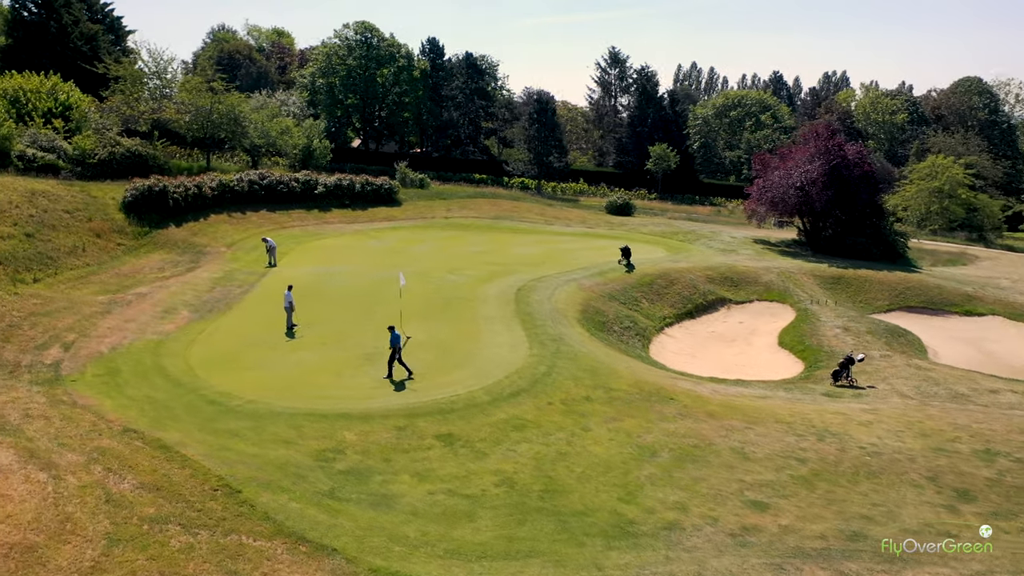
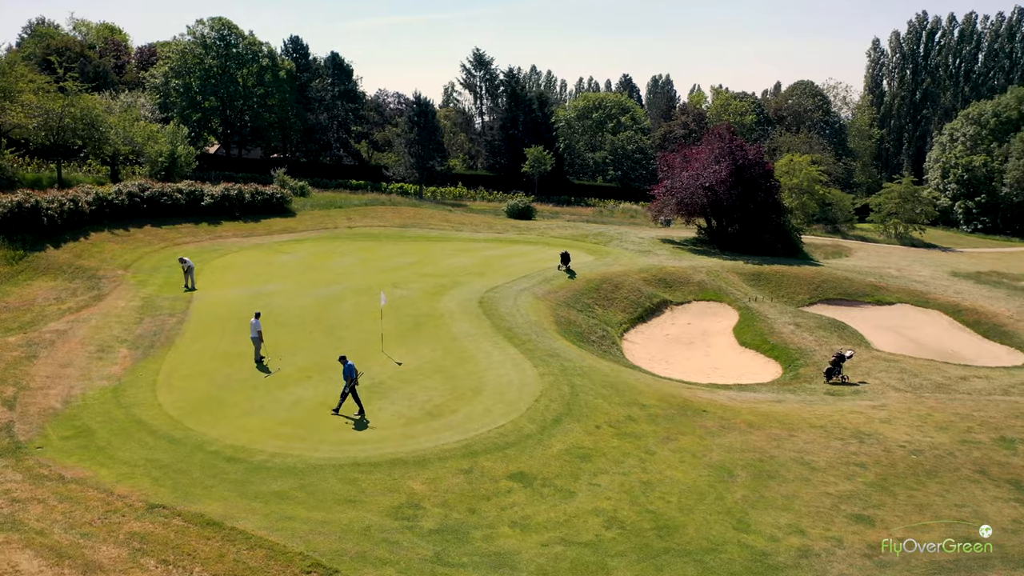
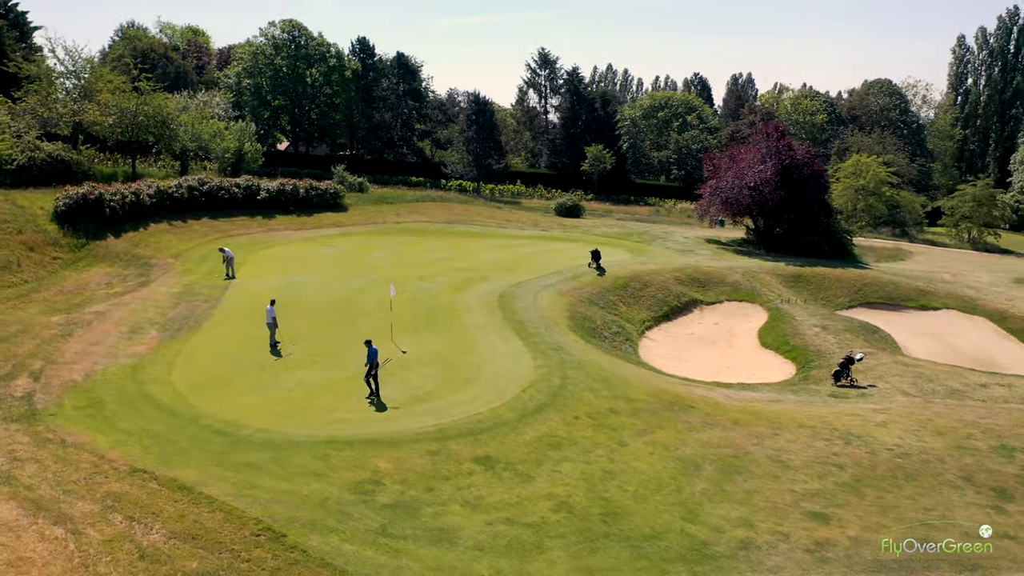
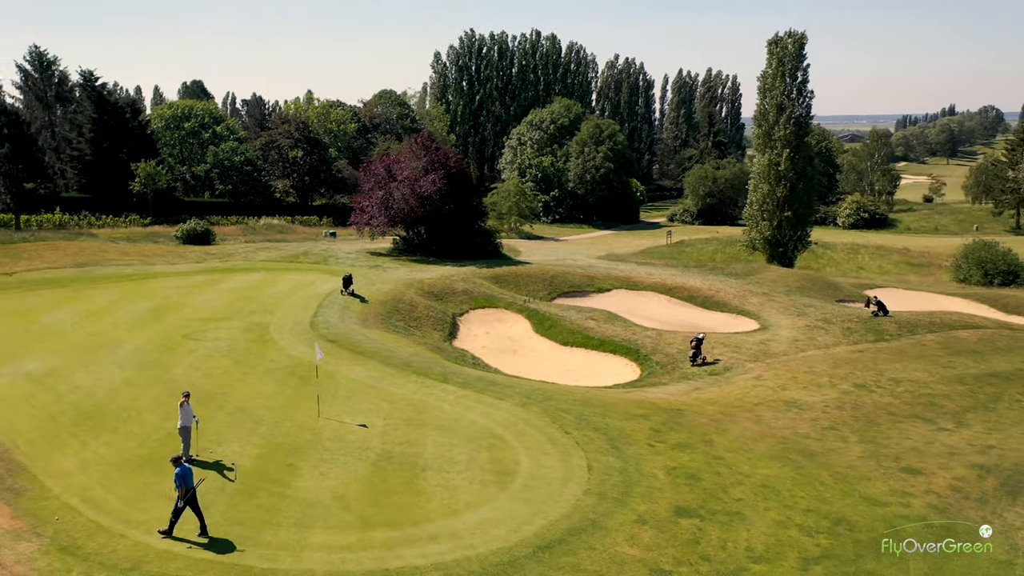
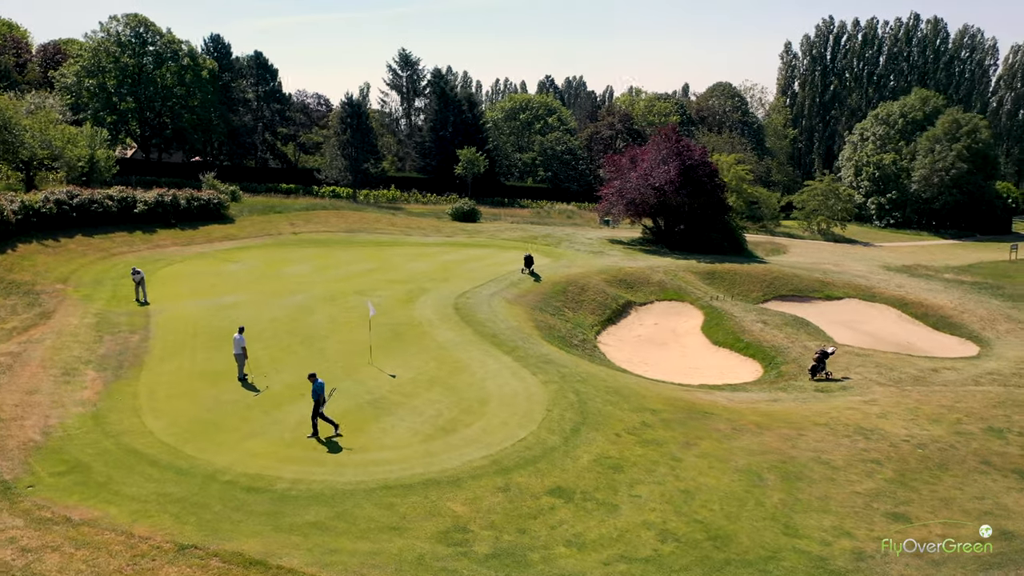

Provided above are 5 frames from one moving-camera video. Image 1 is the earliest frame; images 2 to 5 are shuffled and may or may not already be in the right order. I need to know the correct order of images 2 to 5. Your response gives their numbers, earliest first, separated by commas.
3, 2, 5, 4
